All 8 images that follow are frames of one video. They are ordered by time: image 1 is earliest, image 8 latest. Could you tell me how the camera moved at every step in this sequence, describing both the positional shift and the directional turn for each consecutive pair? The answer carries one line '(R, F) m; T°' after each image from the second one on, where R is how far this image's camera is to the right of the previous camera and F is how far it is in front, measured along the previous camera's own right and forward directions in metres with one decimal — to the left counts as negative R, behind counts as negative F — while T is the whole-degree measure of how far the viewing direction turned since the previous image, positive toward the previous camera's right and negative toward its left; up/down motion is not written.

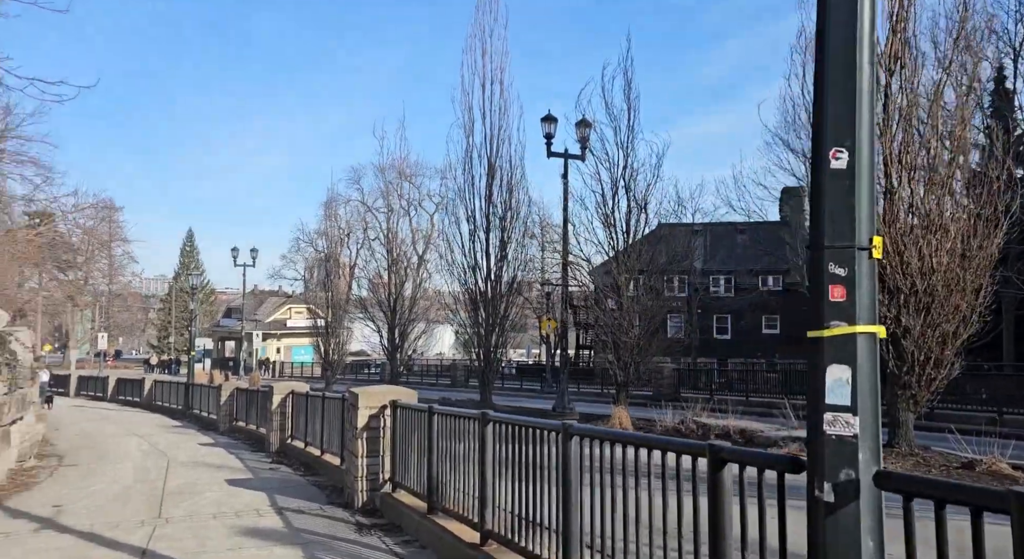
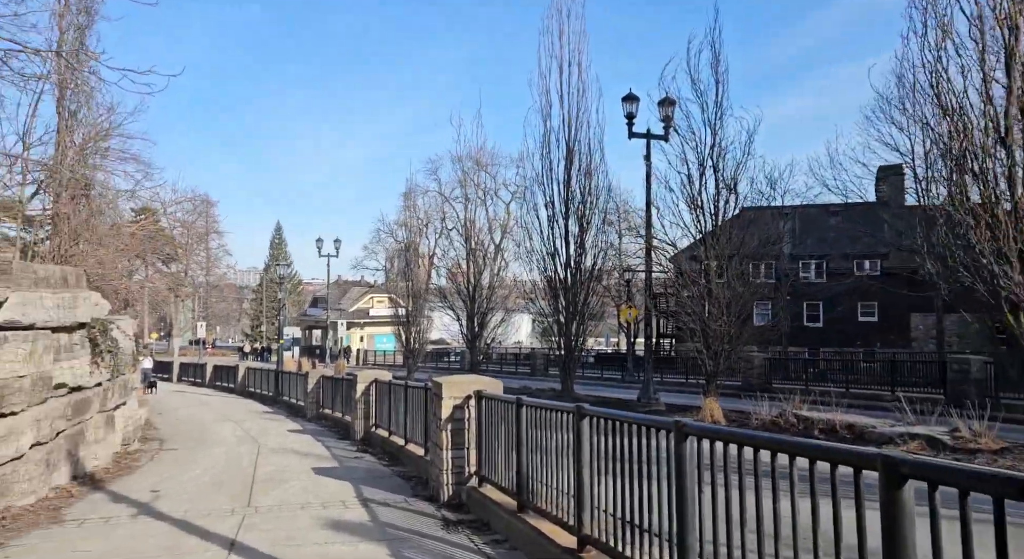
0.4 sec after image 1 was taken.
(-0.1, +0.4) m; -6°
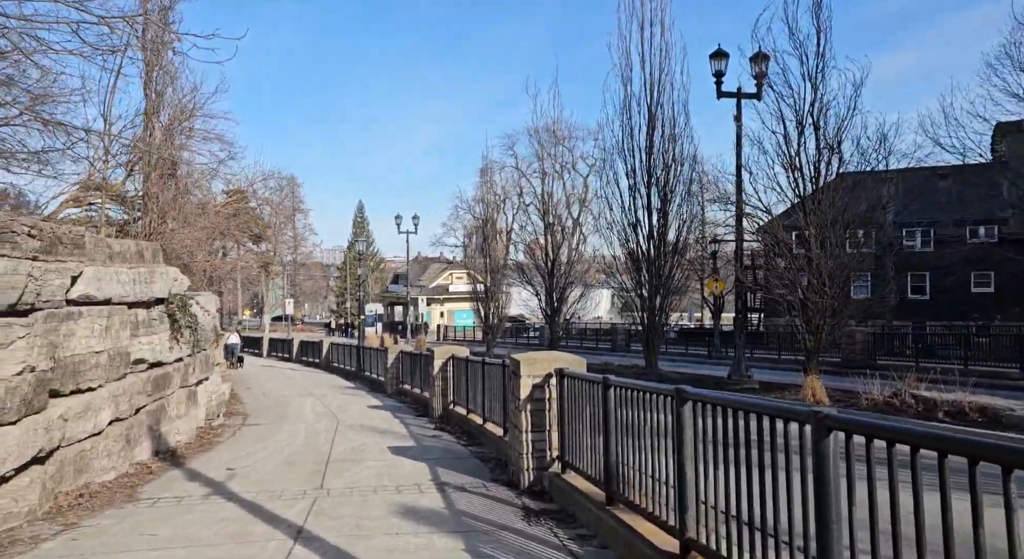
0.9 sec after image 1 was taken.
(-0.1, +0.6) m; -6°
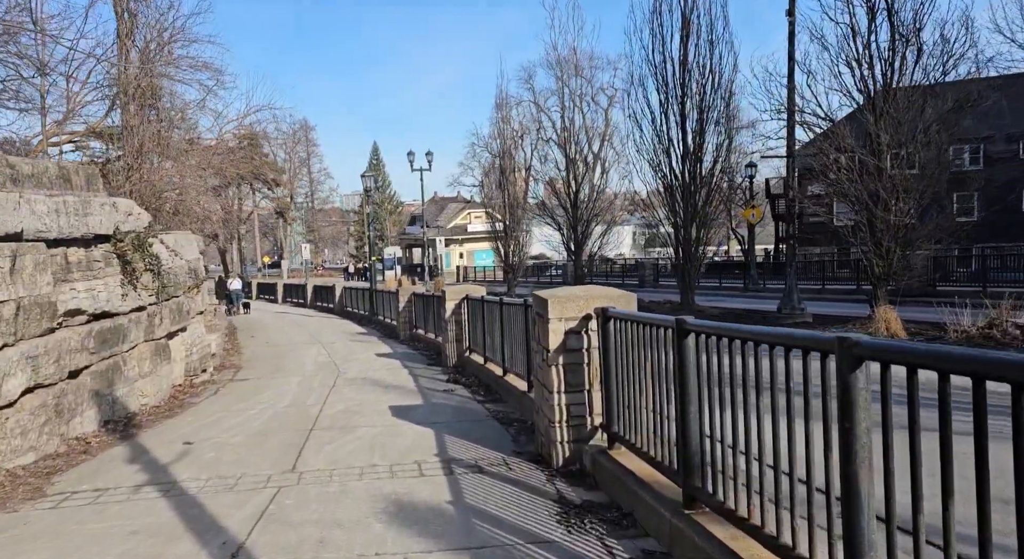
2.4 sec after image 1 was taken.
(0.0, +1.8) m; -2°
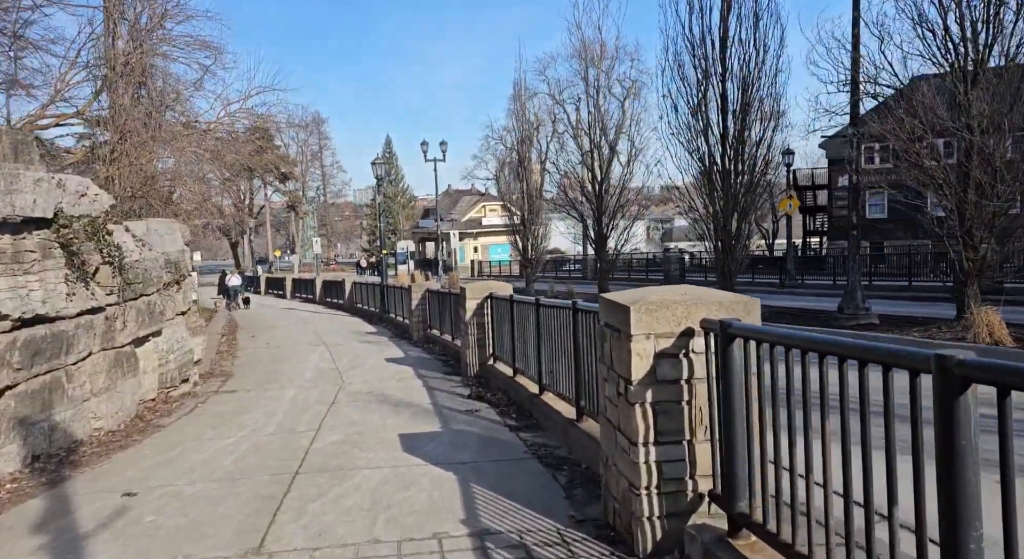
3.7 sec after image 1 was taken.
(-0.2, +1.7) m; -1°
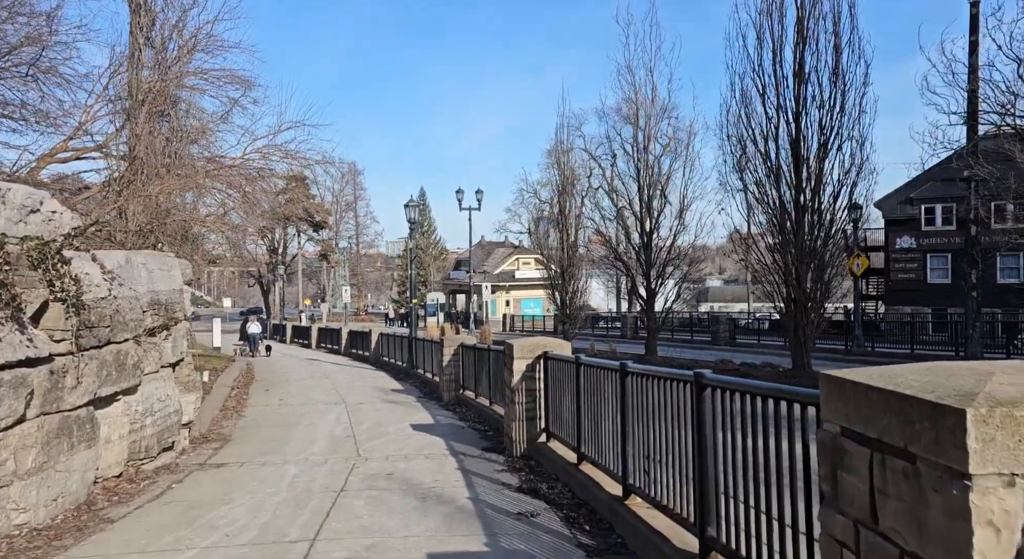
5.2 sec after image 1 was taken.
(-0.3, +1.8) m; -2°
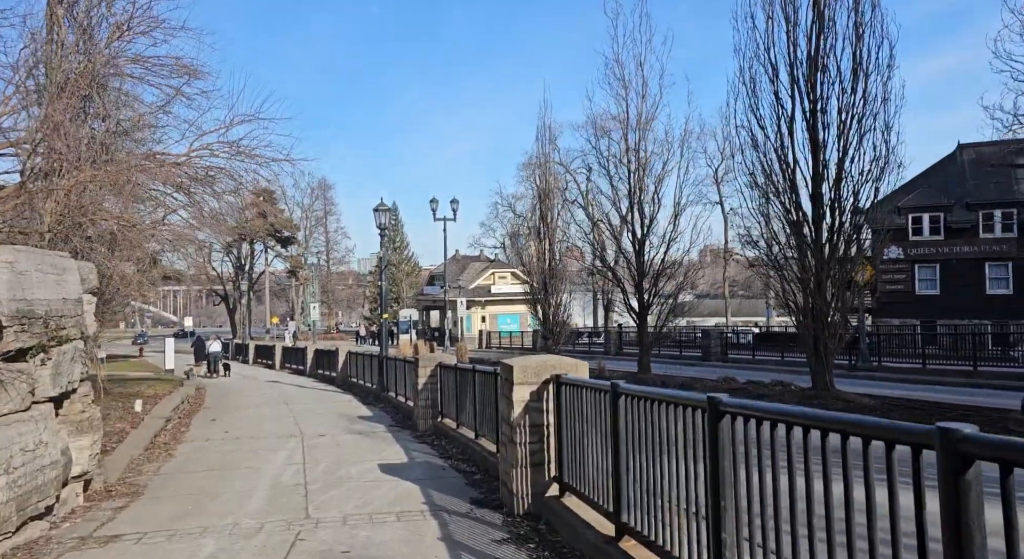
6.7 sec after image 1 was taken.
(-0.2, +2.0) m; +2°
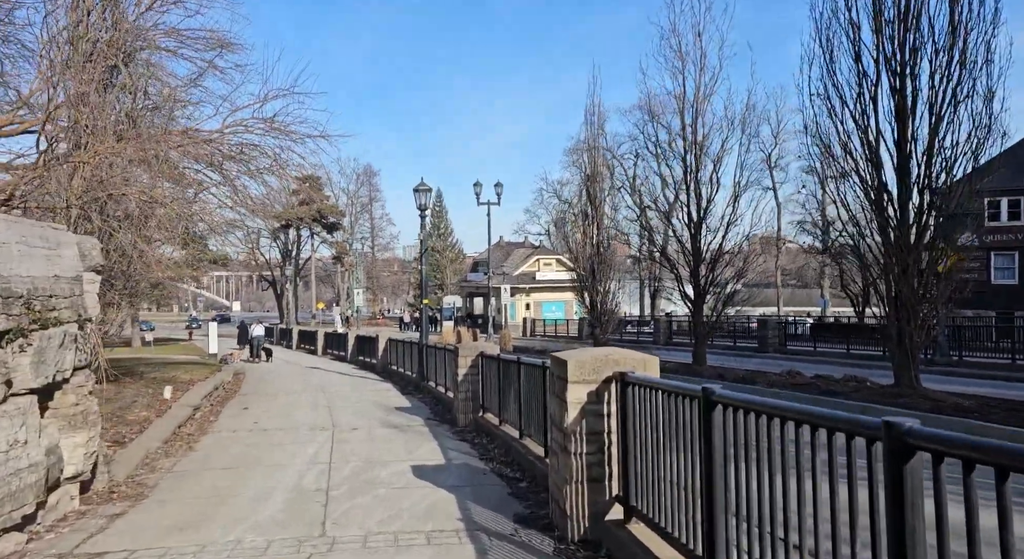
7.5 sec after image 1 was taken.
(-0.1, +1.0) m; -3°
